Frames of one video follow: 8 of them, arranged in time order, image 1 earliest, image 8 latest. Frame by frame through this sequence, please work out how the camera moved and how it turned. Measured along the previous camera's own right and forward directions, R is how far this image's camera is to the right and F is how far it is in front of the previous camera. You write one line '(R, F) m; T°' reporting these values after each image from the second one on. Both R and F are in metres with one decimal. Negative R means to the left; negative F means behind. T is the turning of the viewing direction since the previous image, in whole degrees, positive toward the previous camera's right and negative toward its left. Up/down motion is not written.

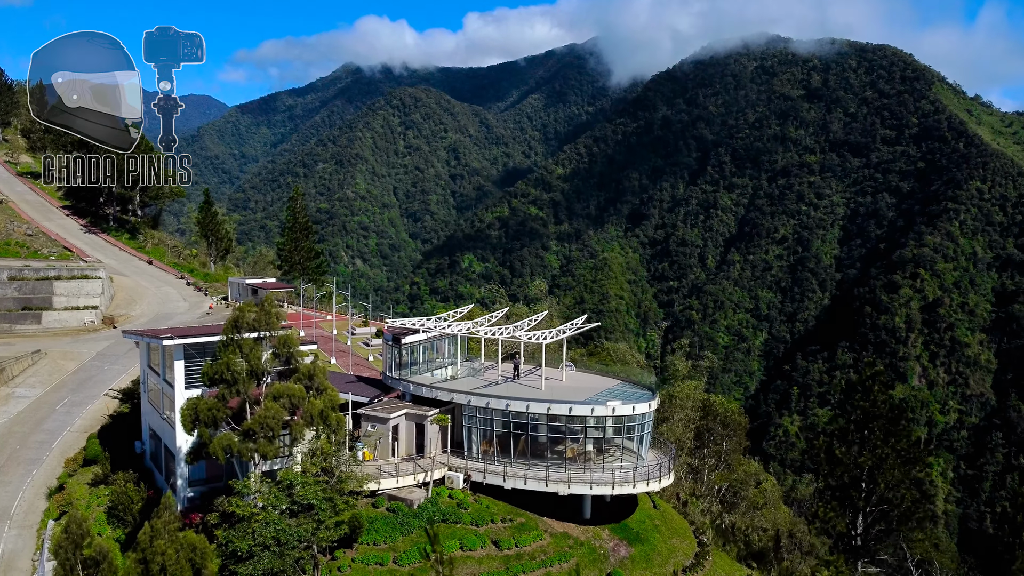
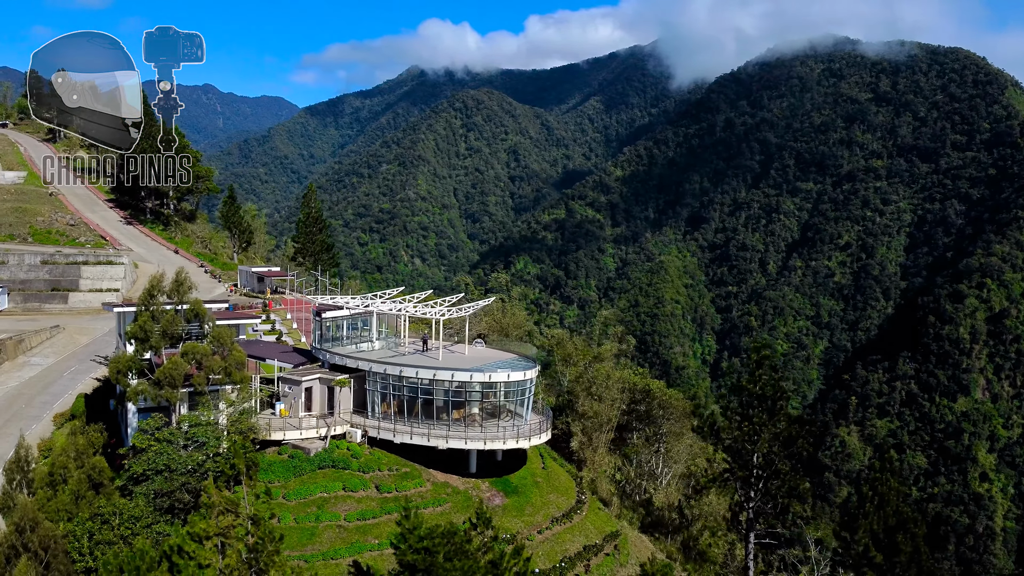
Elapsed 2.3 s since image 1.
(+4.1, -2.3) m; -4°
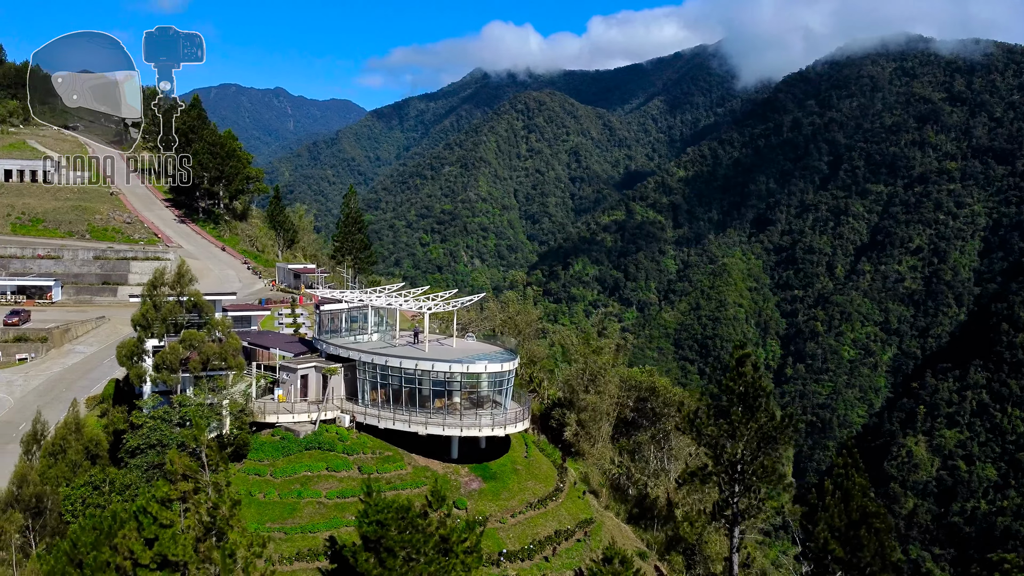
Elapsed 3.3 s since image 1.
(+2.1, -1.0) m; -4°
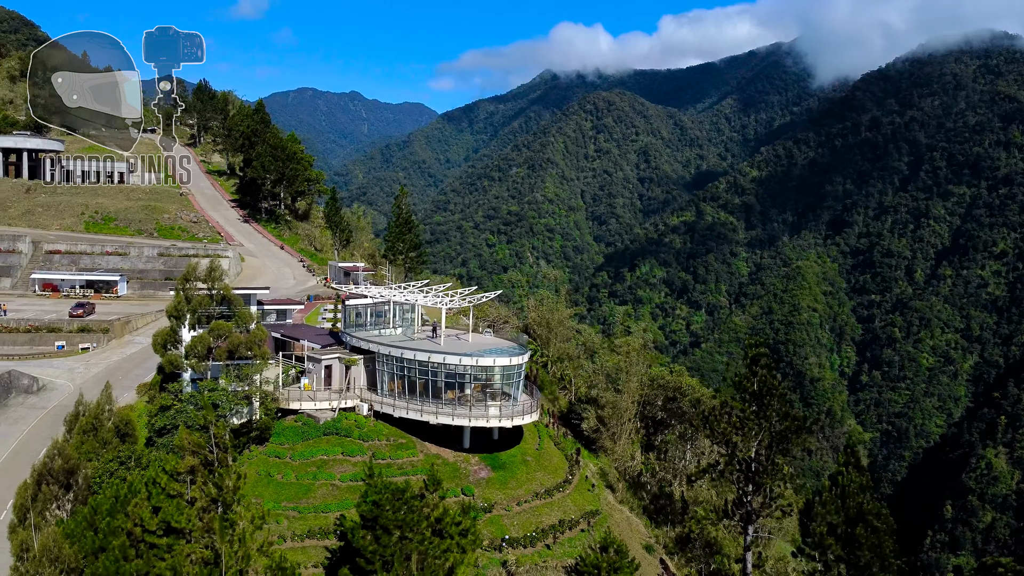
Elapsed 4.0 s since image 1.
(+1.6, -0.8) m; -5°
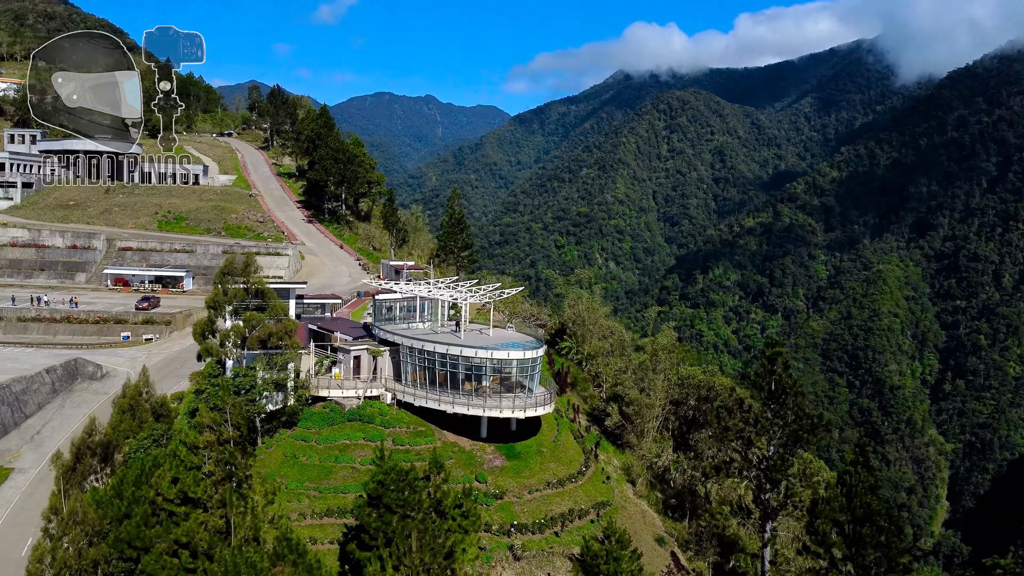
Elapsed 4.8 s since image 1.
(+1.6, -0.8) m; -5°
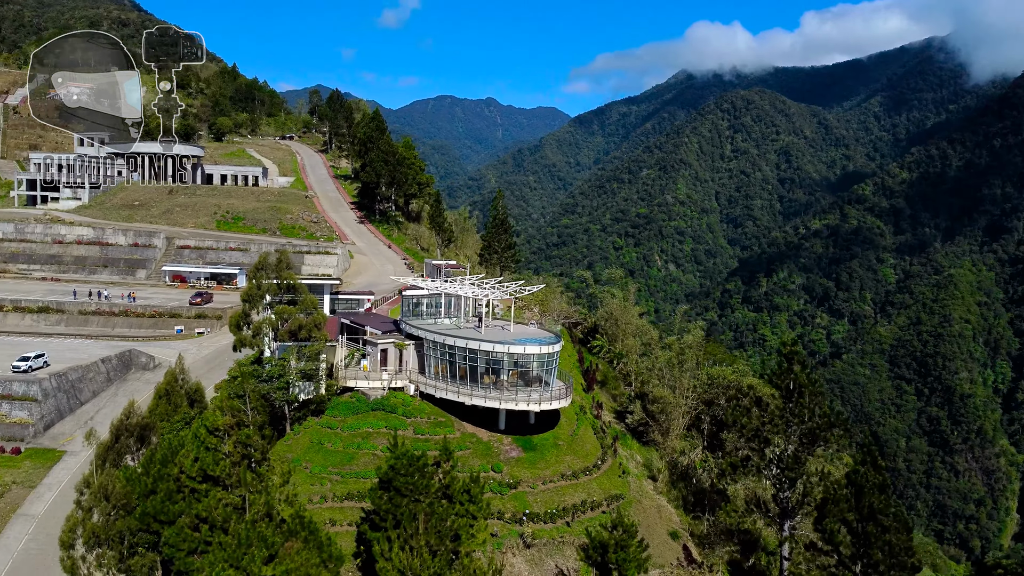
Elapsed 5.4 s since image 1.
(+1.2, -0.7) m; -4°
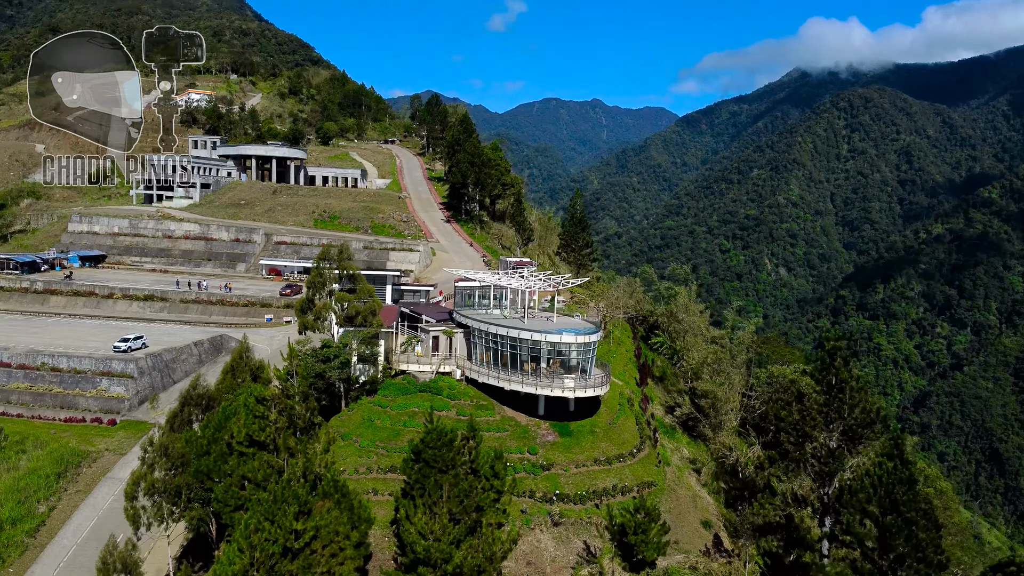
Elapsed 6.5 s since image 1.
(+2.0, -1.1) m; -7°
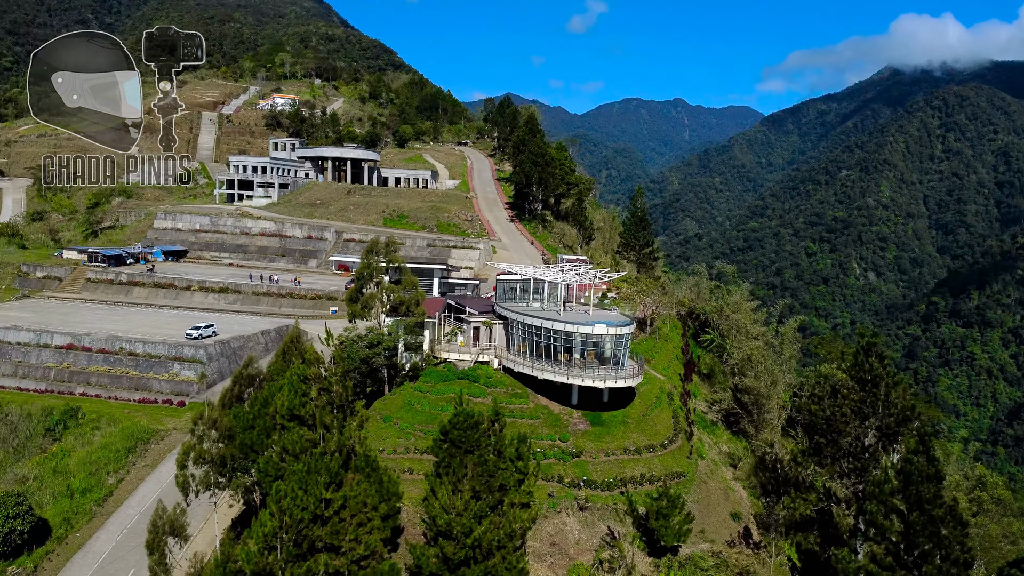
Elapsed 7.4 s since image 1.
(+1.4, -0.9) m; -5°
